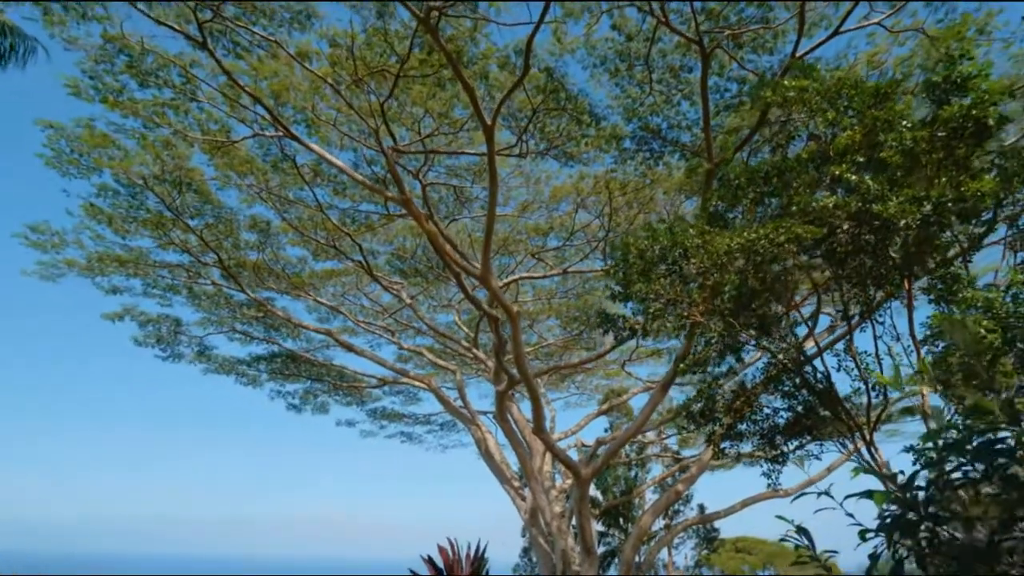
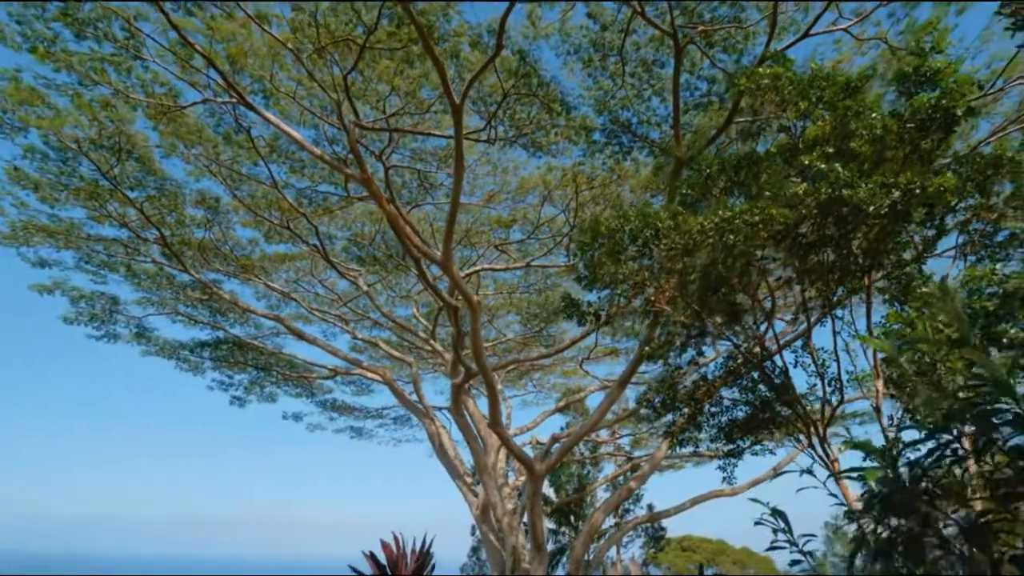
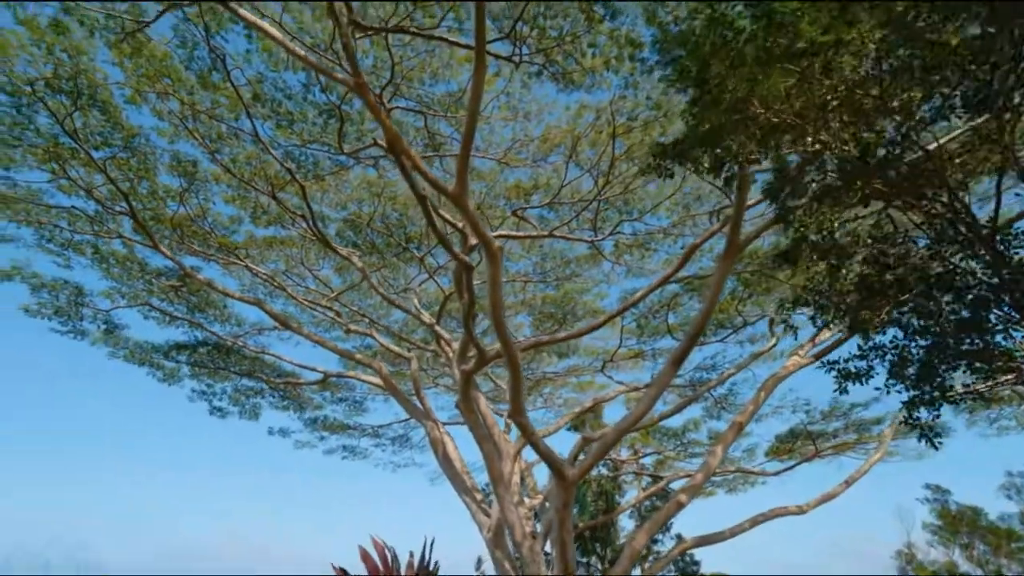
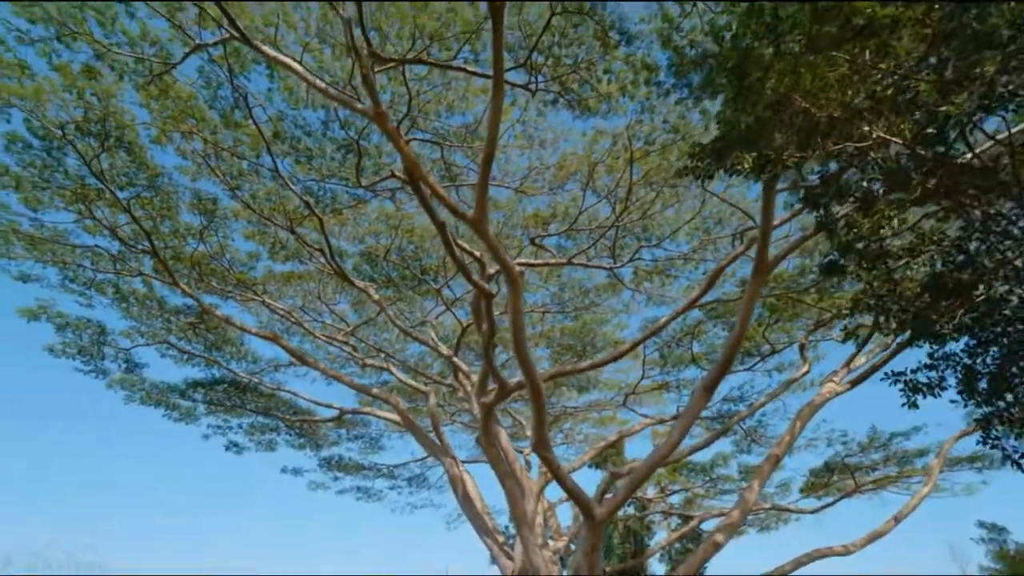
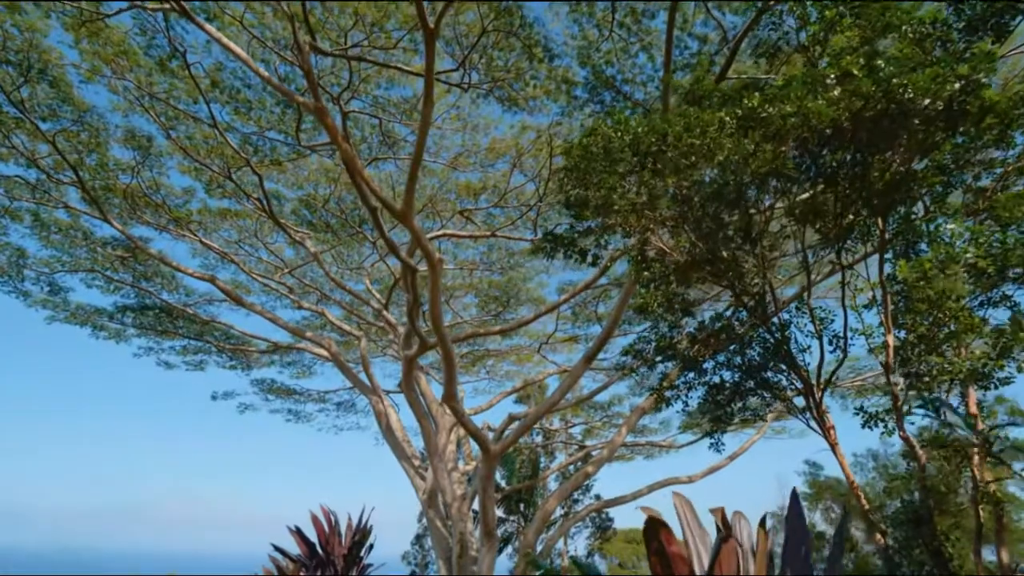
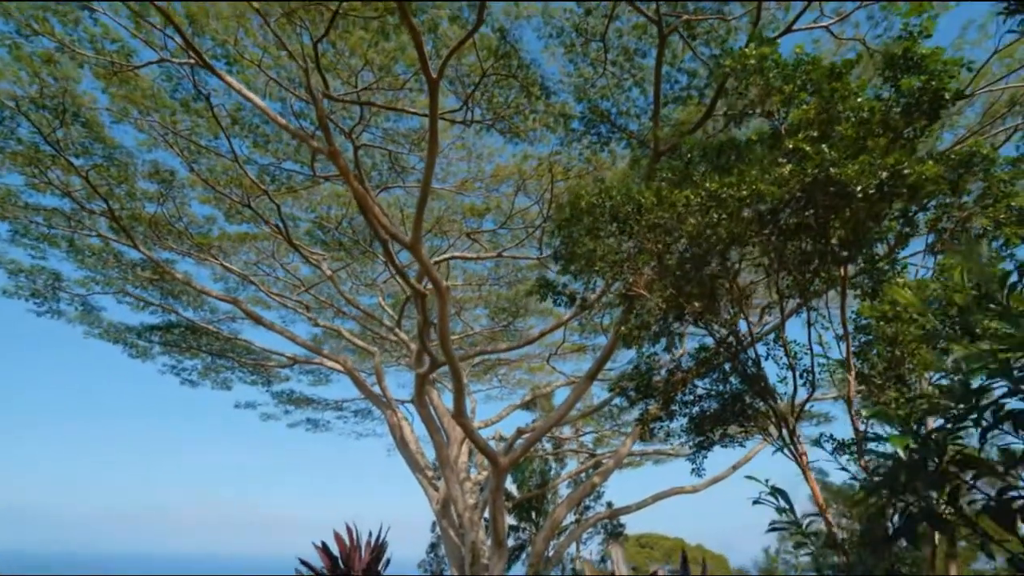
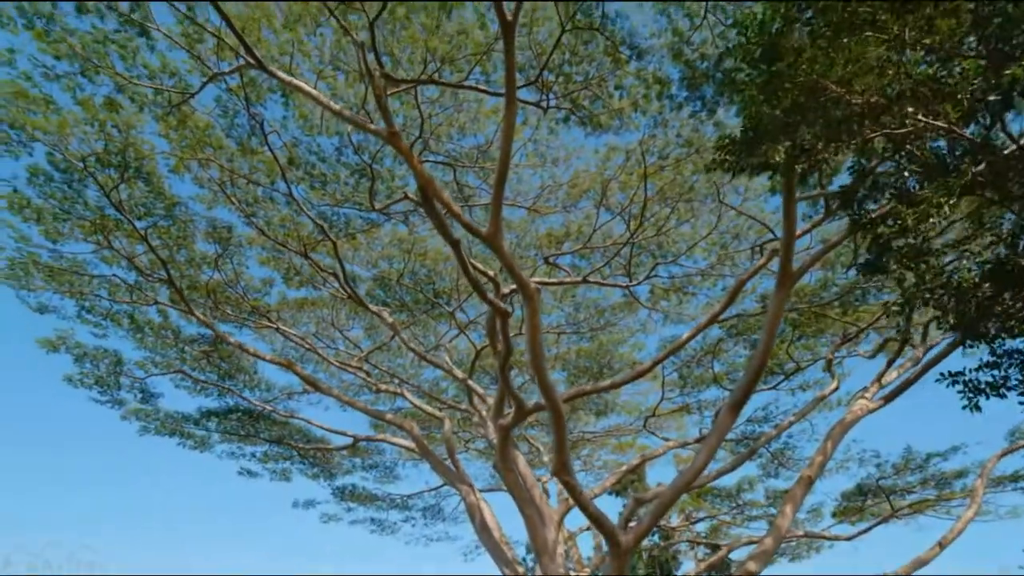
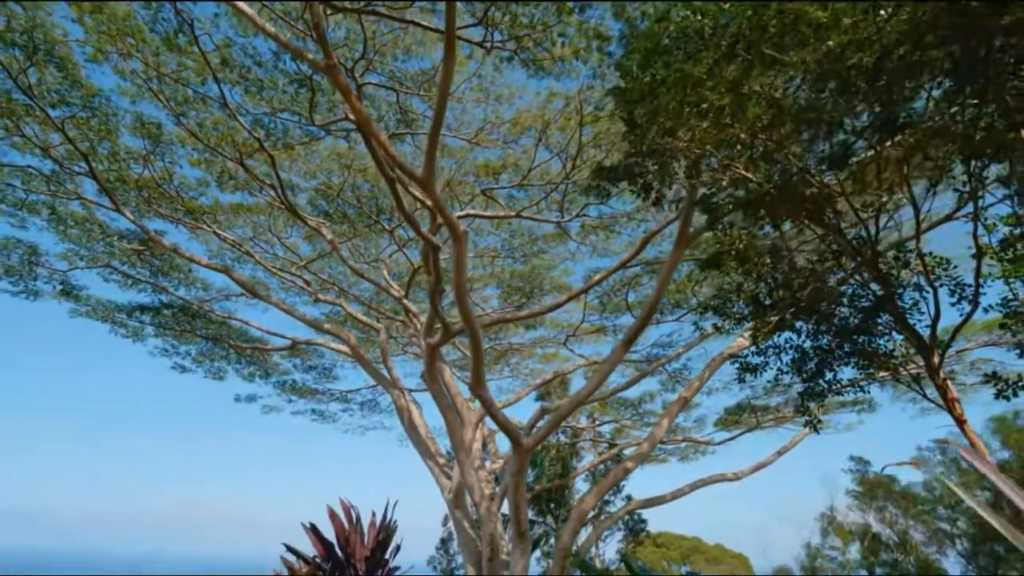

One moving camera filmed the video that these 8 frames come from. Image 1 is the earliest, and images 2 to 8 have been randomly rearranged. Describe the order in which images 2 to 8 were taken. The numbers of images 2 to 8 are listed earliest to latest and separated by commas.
2, 6, 5, 8, 3, 4, 7
